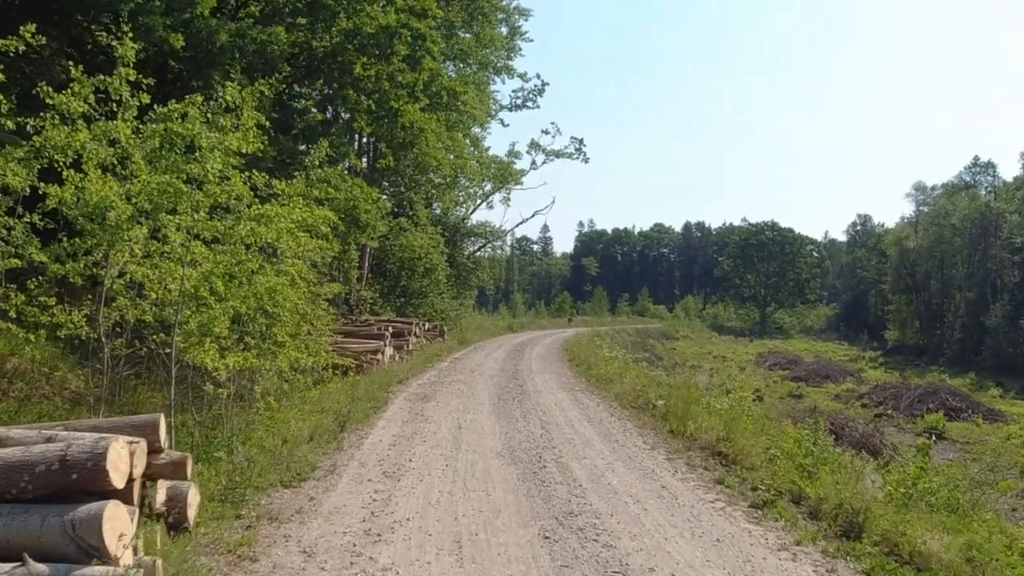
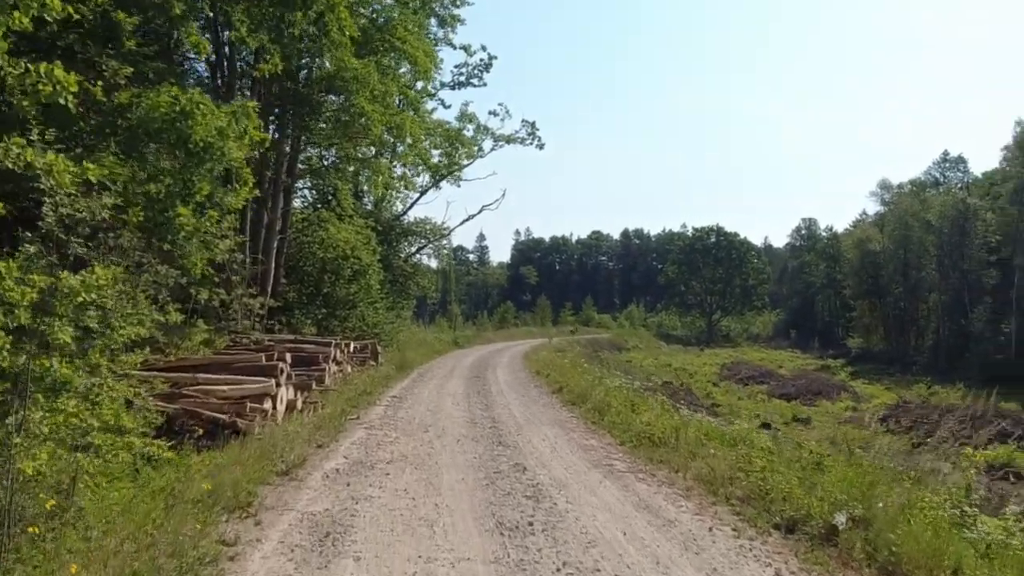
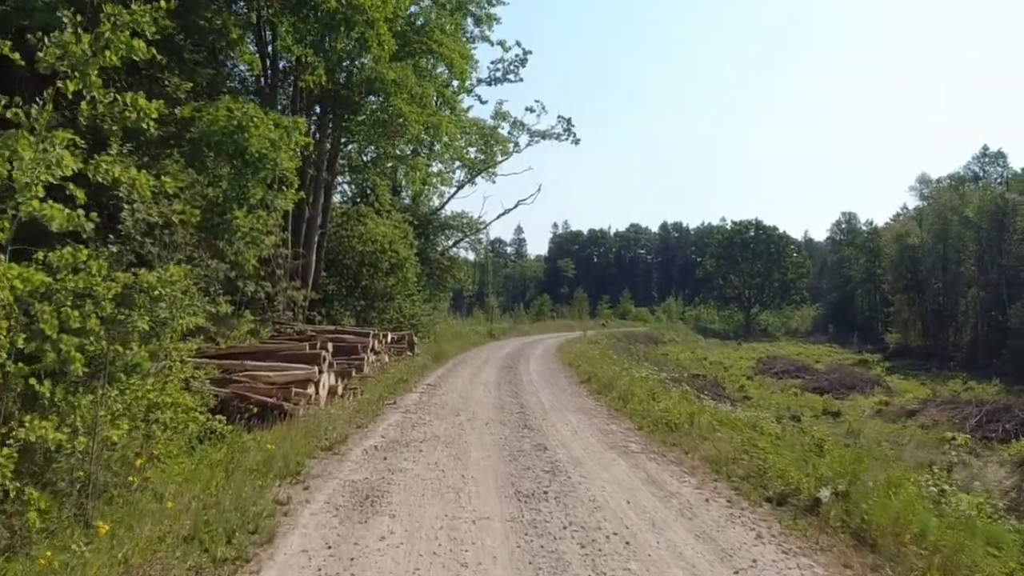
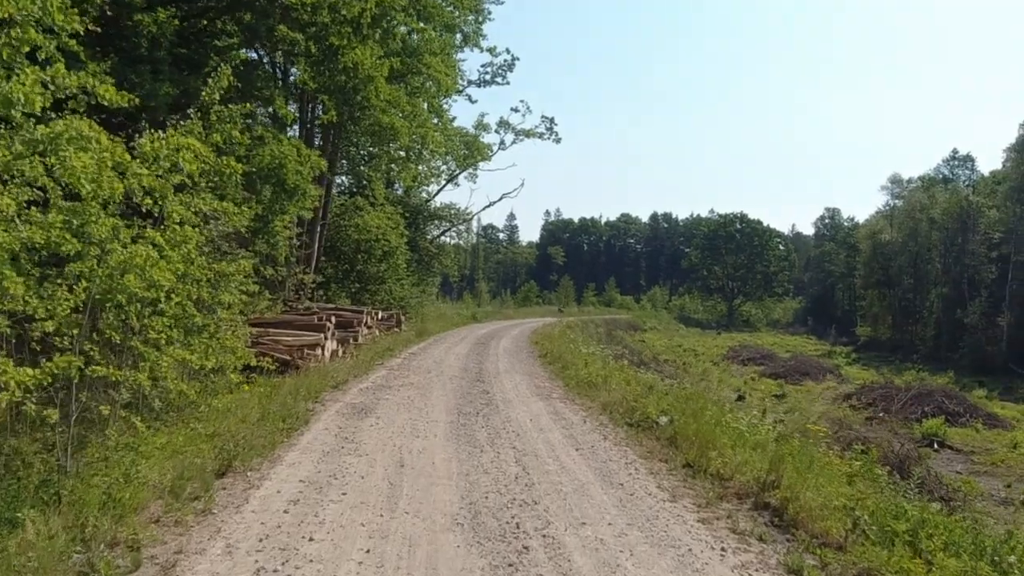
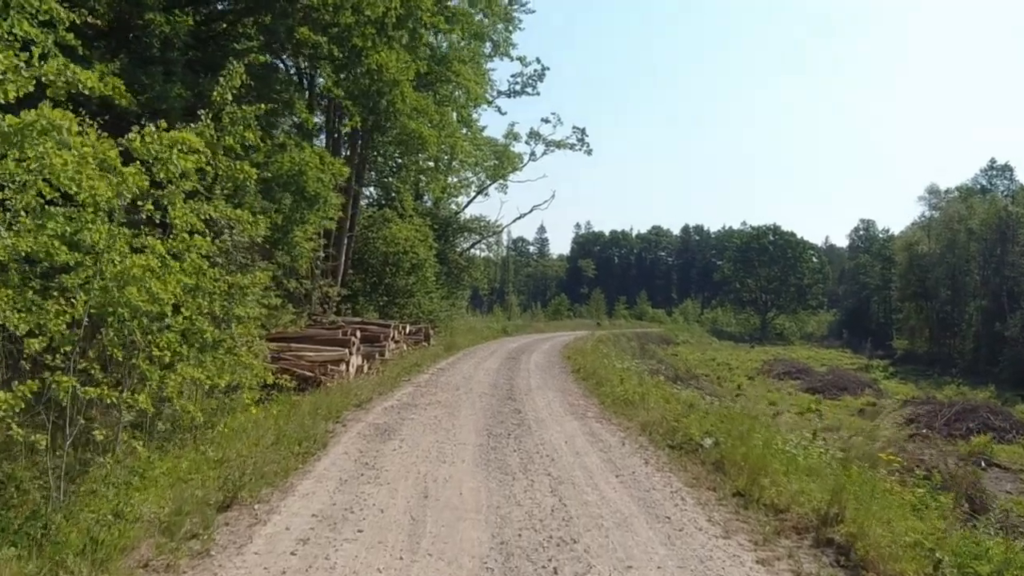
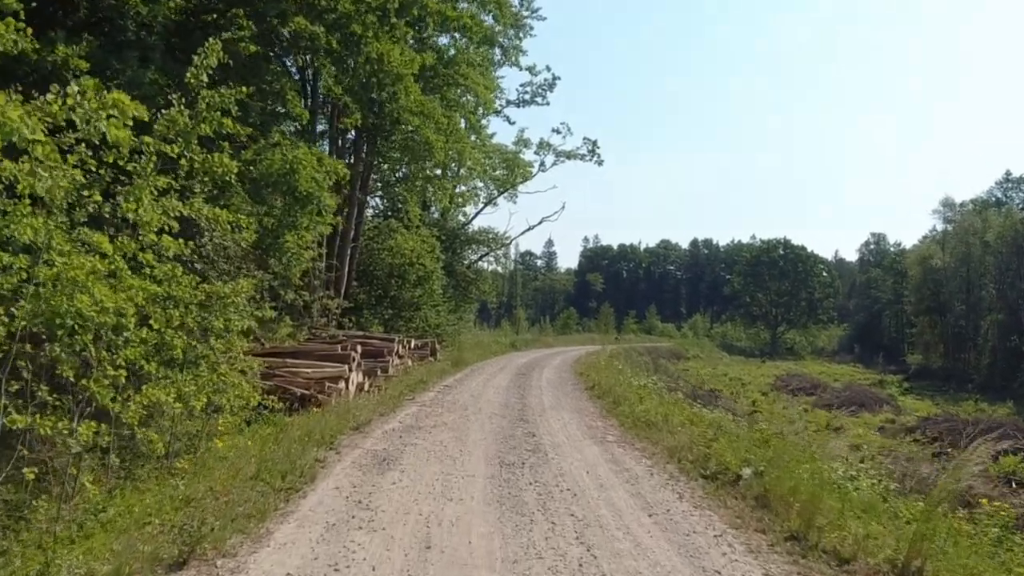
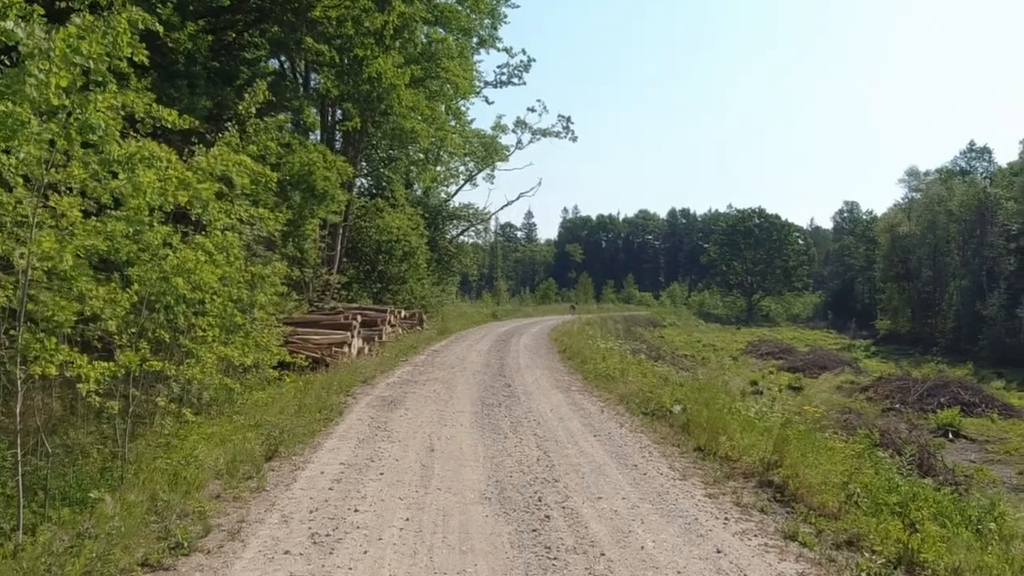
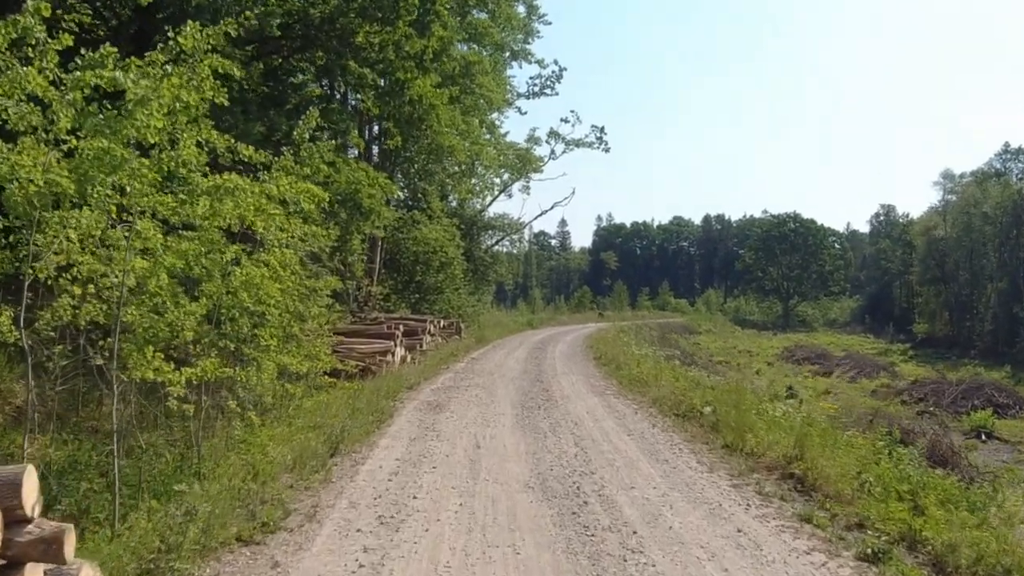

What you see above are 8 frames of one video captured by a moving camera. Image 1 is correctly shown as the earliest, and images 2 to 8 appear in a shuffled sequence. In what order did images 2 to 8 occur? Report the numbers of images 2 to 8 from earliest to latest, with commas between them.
8, 7, 4, 5, 6, 3, 2
